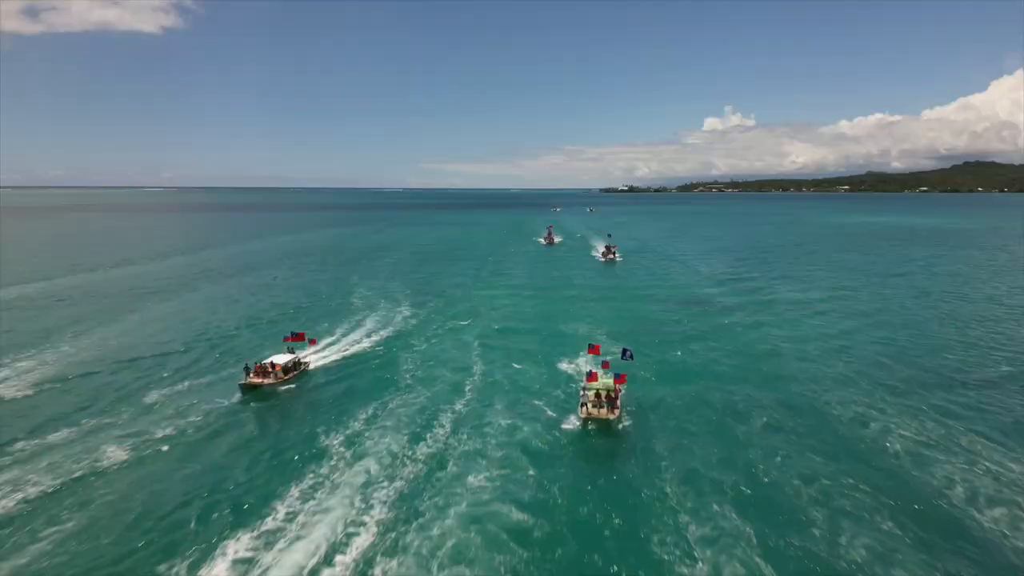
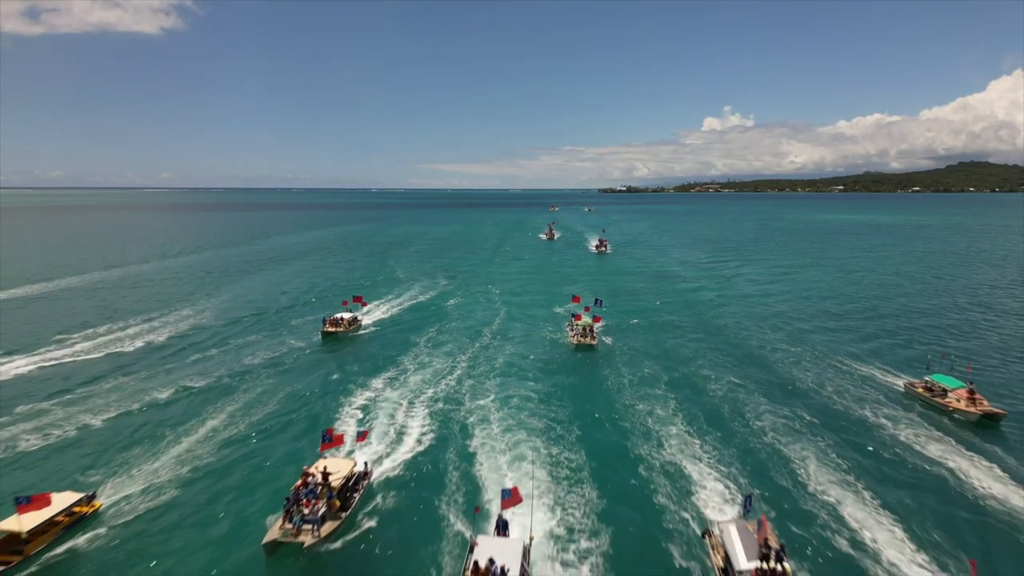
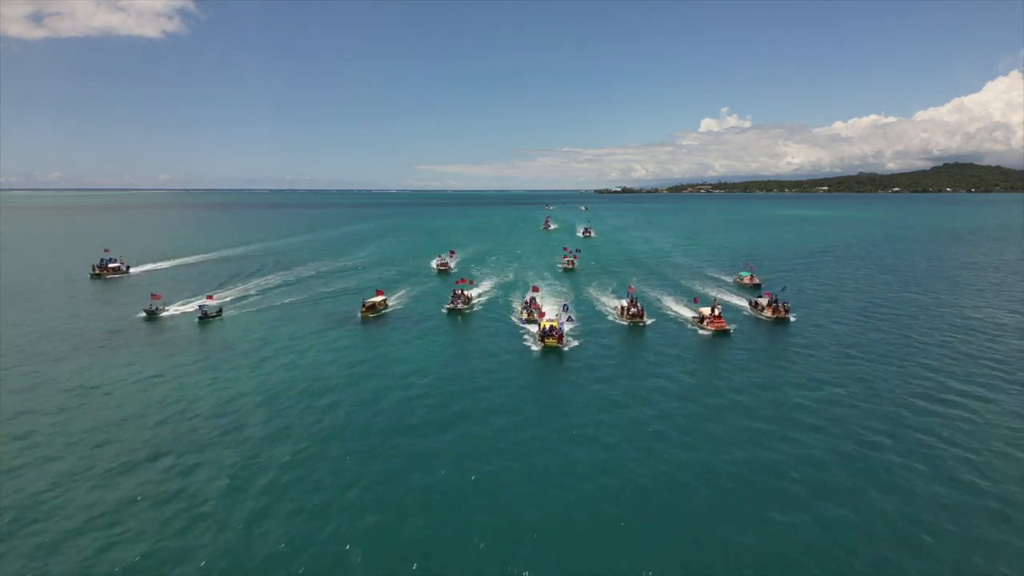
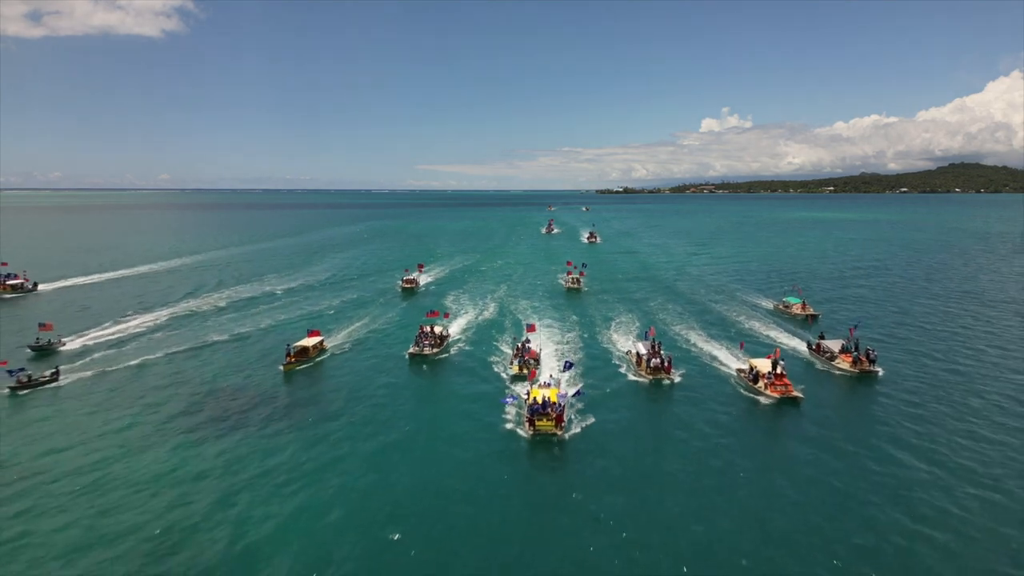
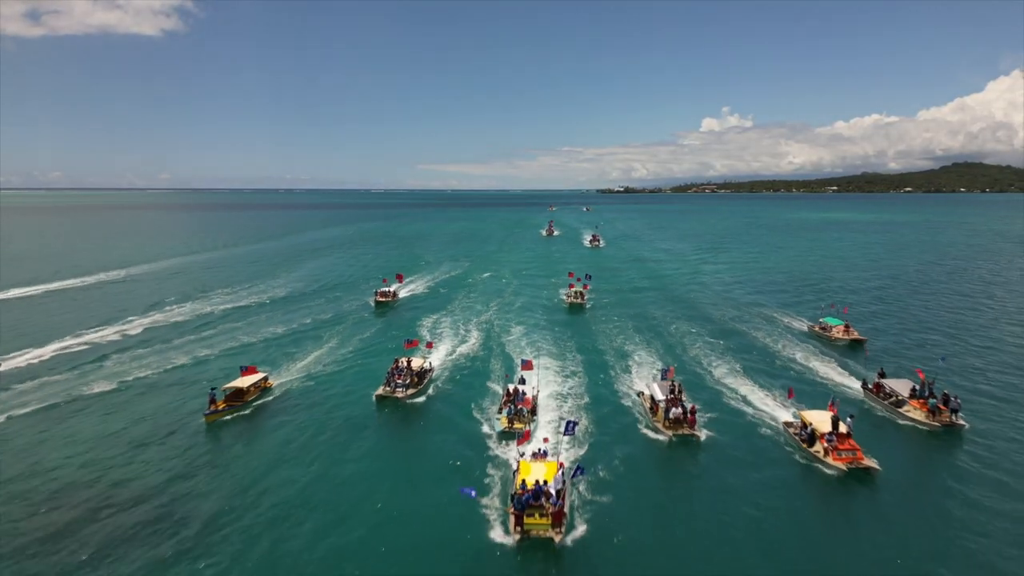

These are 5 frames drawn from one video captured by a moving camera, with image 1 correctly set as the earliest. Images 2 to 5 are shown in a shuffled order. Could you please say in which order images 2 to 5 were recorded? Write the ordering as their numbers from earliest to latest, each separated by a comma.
2, 5, 4, 3
